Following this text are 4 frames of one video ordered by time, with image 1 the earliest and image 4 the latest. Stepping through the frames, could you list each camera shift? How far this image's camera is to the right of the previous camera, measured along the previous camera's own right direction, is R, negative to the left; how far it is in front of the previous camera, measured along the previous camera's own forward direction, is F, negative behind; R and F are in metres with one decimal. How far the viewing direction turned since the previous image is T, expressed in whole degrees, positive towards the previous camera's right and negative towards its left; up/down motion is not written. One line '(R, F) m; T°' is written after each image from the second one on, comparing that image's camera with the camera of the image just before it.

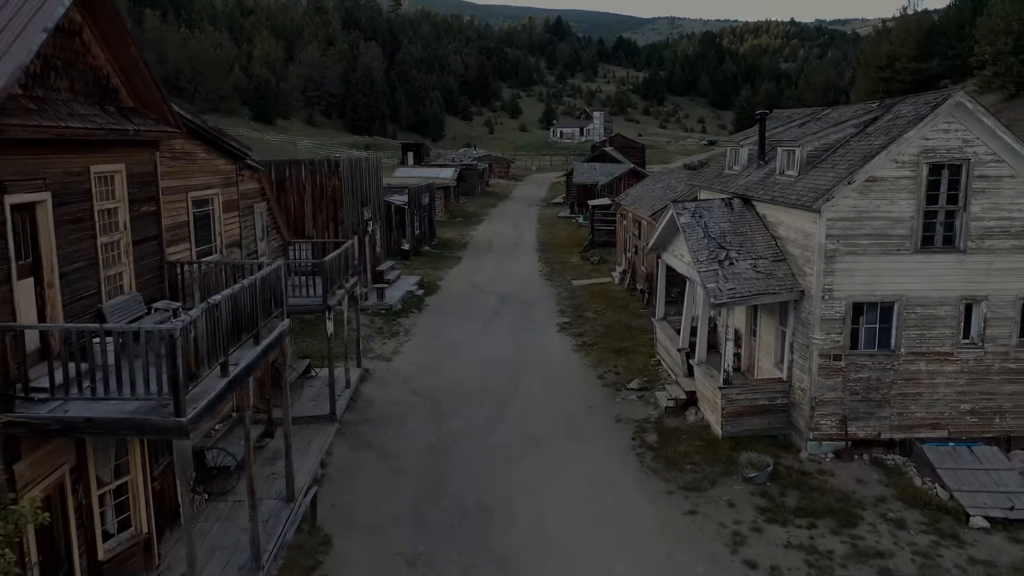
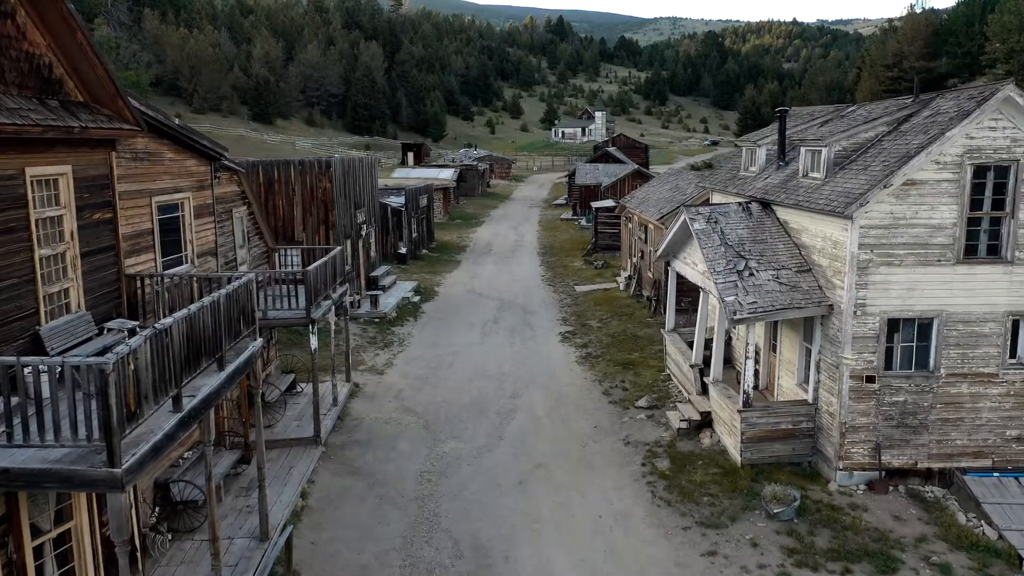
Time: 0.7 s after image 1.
(0.0, +1.1) m; 0°
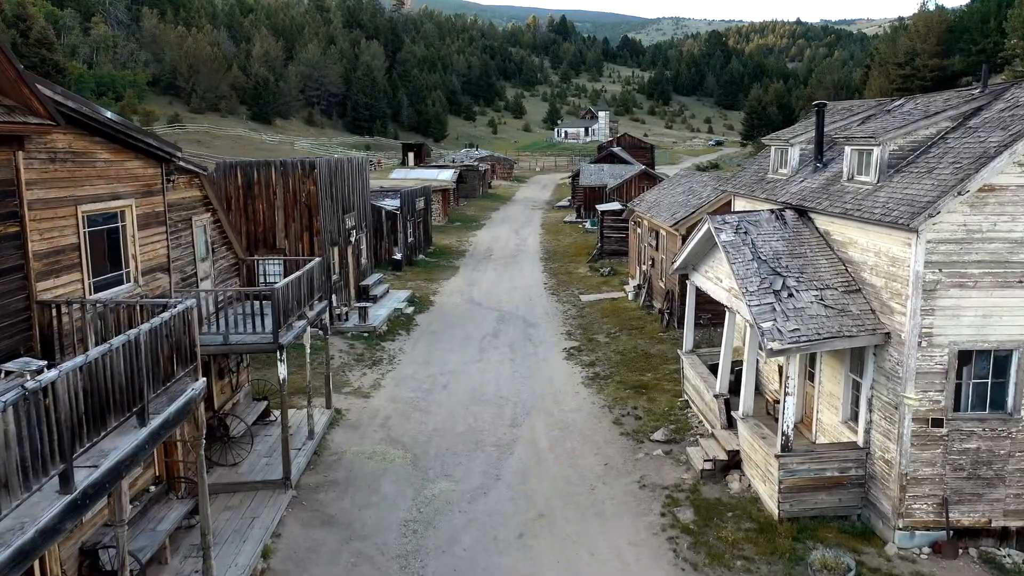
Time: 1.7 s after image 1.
(0.0, +1.8) m; 0°
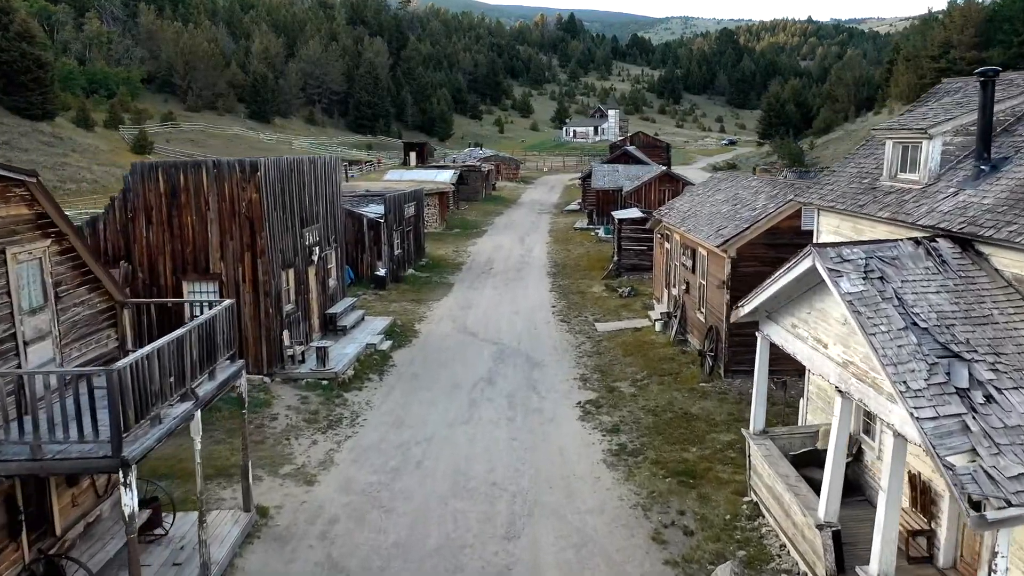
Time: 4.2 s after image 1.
(+0.1, +4.4) m; 0°
